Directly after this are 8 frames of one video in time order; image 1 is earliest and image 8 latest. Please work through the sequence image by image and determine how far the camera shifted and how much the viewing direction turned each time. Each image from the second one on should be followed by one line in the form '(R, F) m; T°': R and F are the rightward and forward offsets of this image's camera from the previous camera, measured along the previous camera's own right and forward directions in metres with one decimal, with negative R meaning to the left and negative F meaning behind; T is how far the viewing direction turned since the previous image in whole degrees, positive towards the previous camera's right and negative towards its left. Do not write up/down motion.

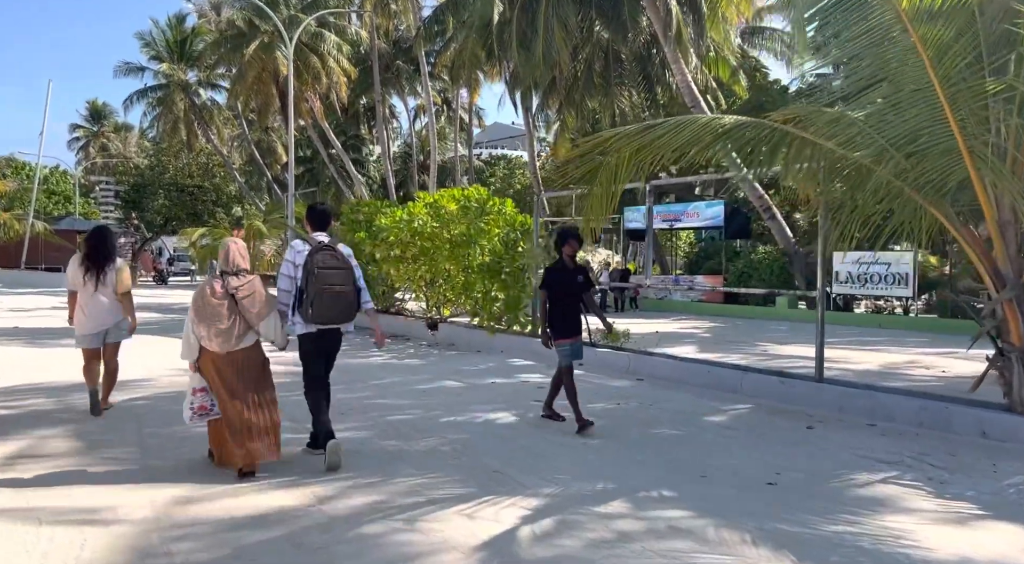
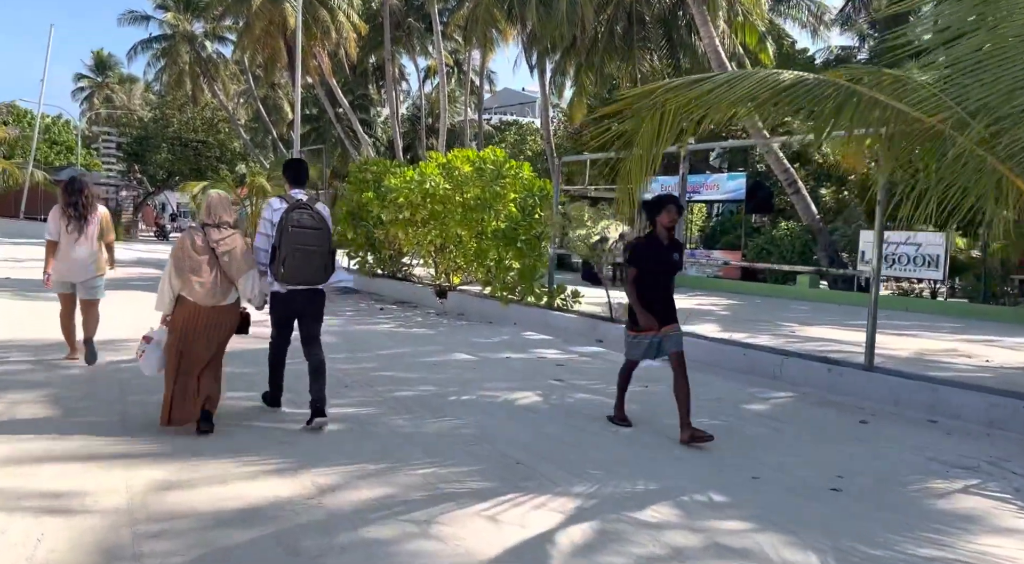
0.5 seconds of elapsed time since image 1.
(-0.2, +0.6) m; 0°
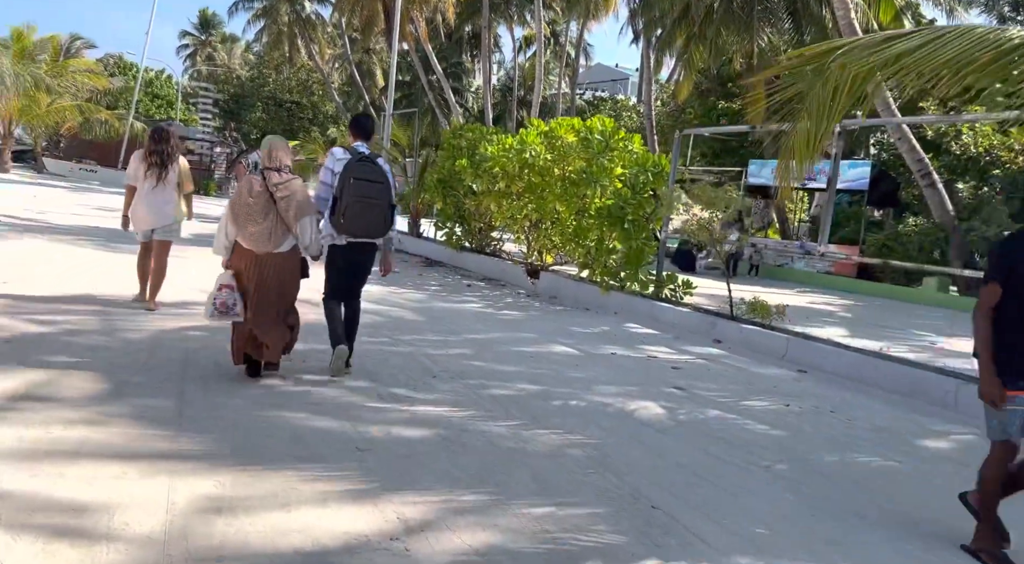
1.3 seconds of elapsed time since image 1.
(-0.3, +1.0) m; -5°
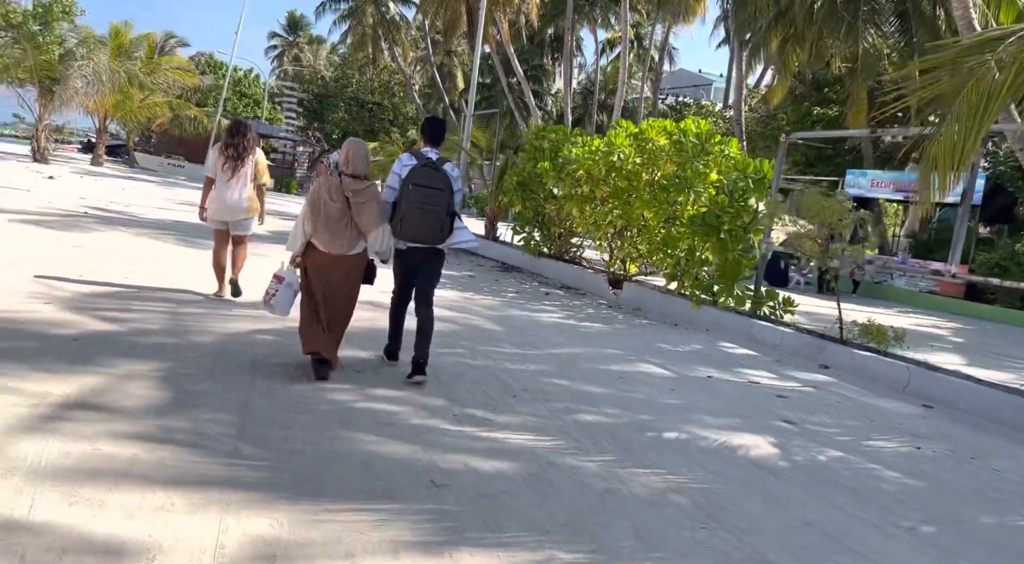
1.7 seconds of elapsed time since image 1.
(-0.1, +0.5) m; -5°
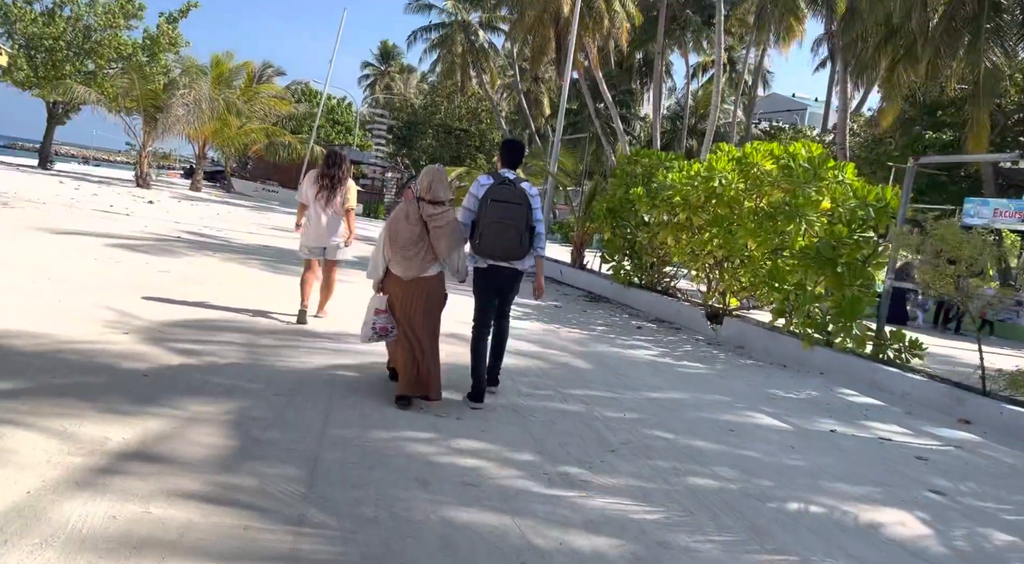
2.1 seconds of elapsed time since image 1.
(-0.1, +0.6) m; -5°
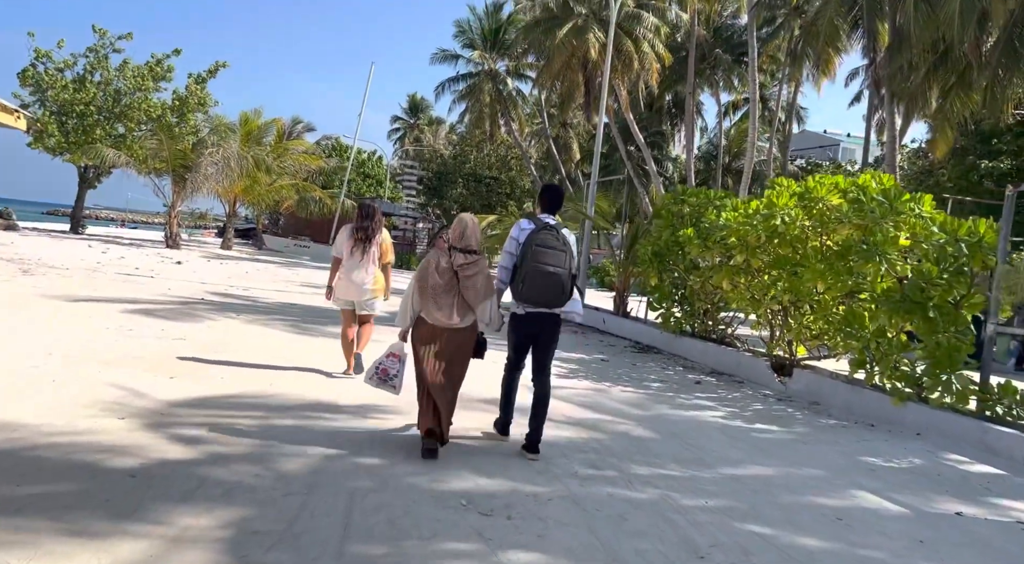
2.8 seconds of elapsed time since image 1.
(-0.1, +0.9) m; -2°
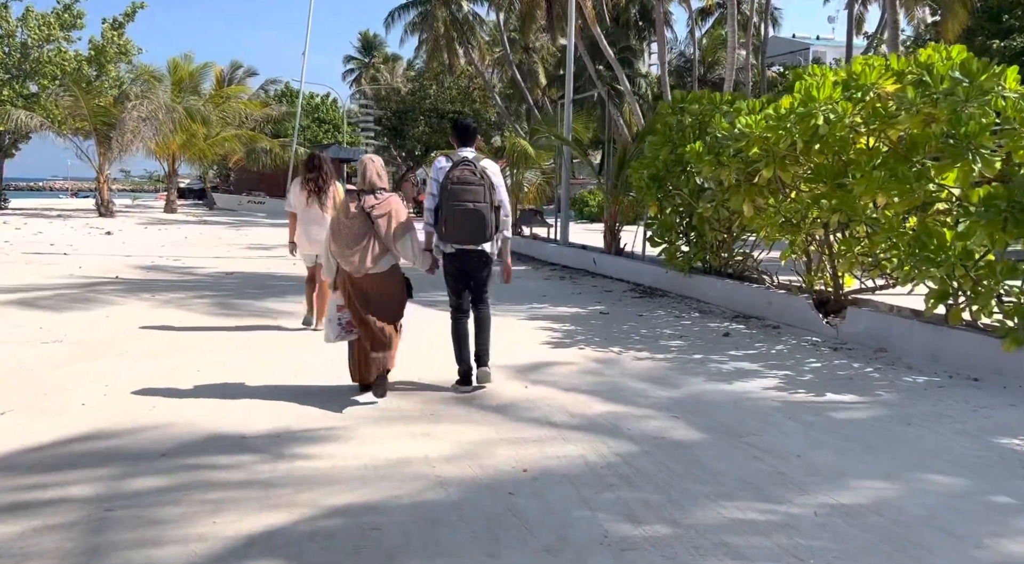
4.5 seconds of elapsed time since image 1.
(0.0, +2.2) m; +1°
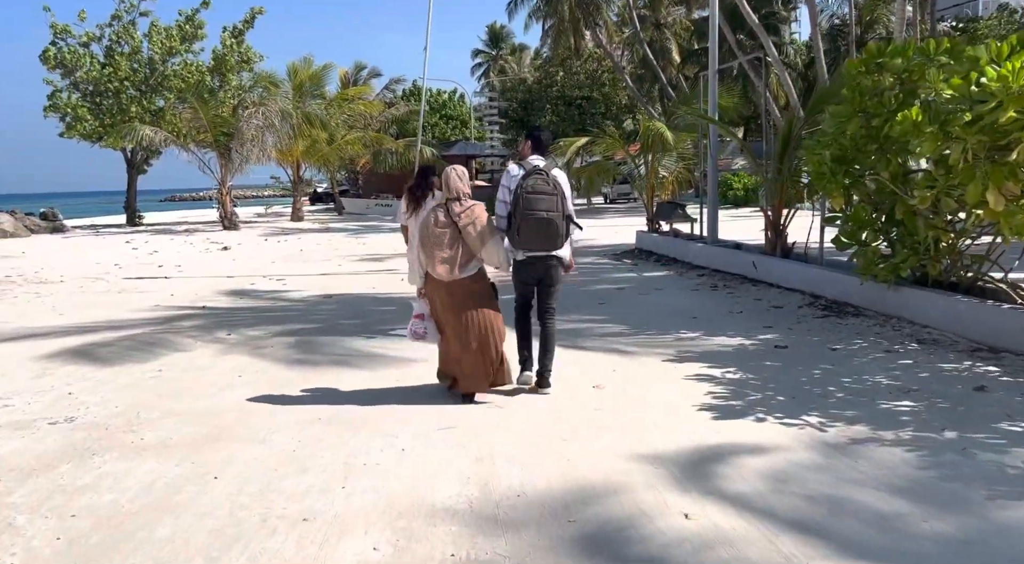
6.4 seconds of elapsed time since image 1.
(0.0, +2.2) m; -9°
